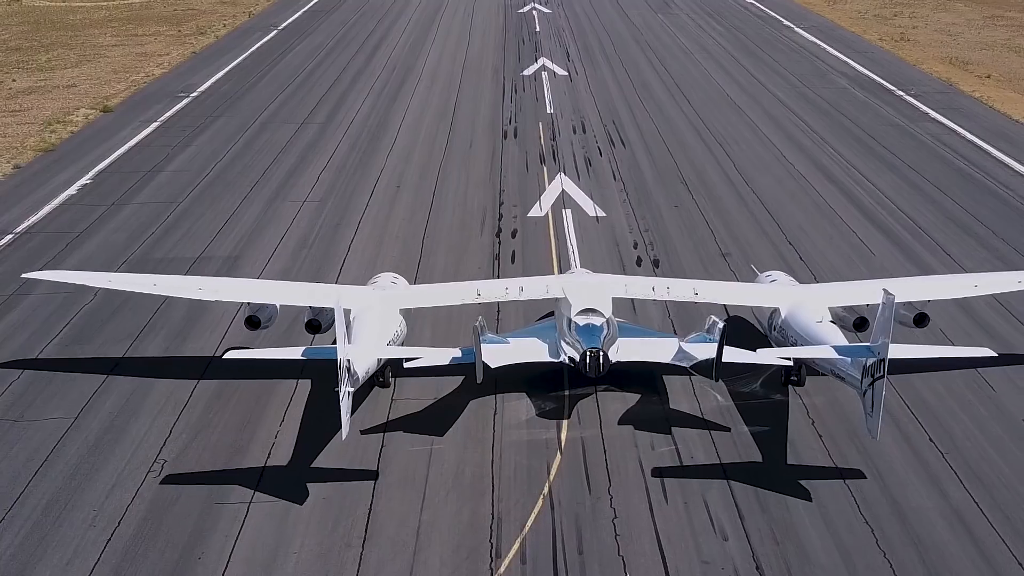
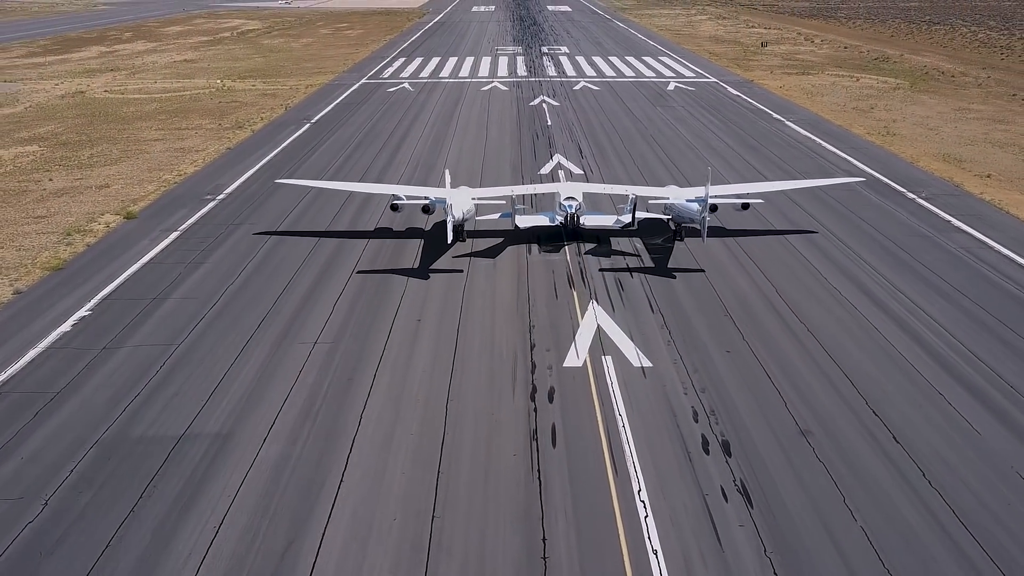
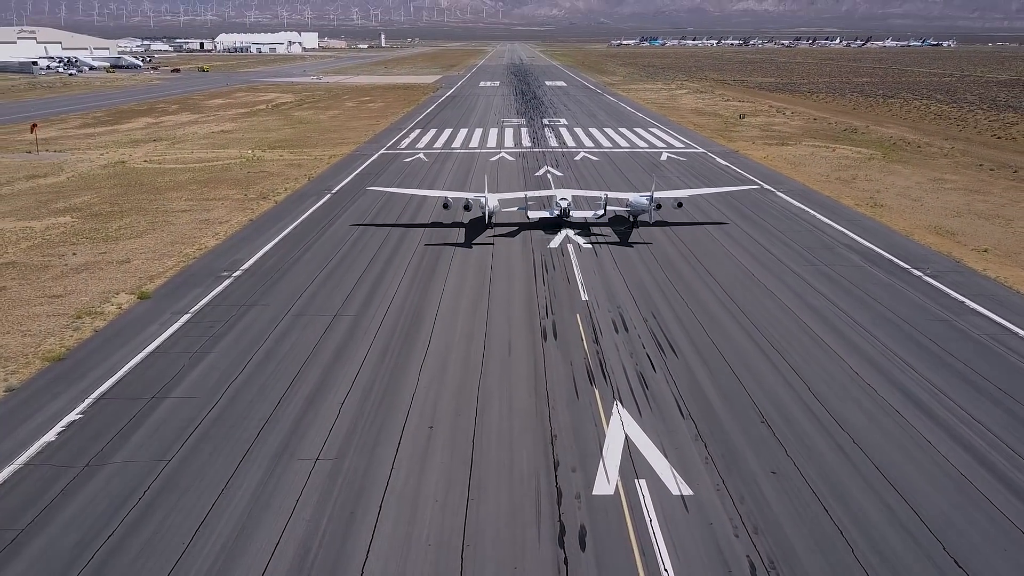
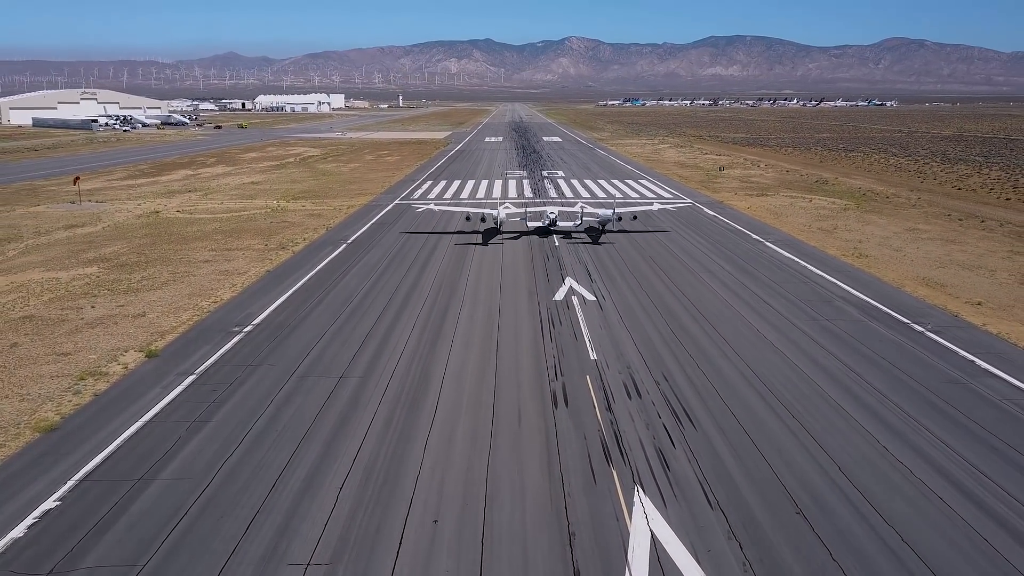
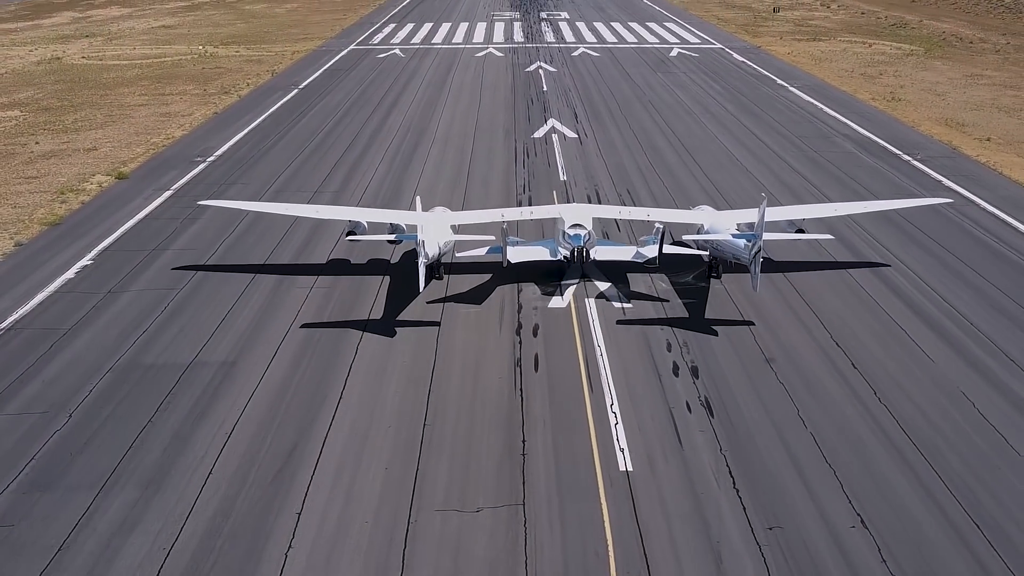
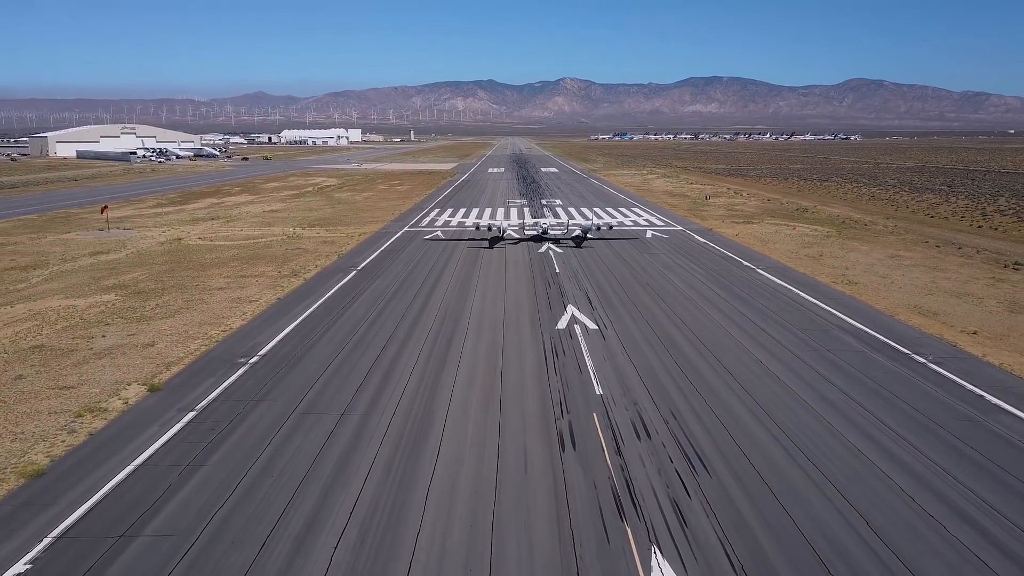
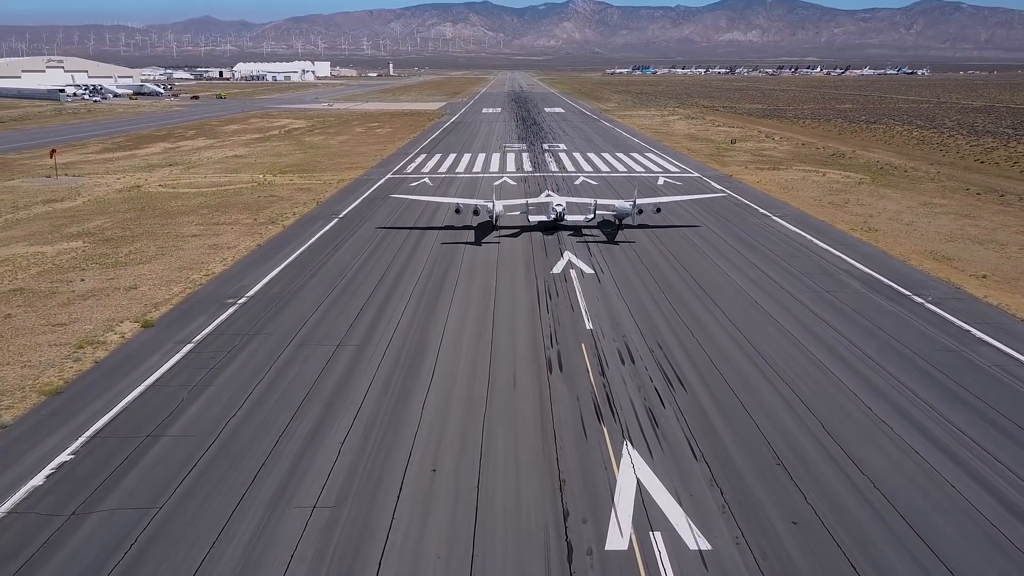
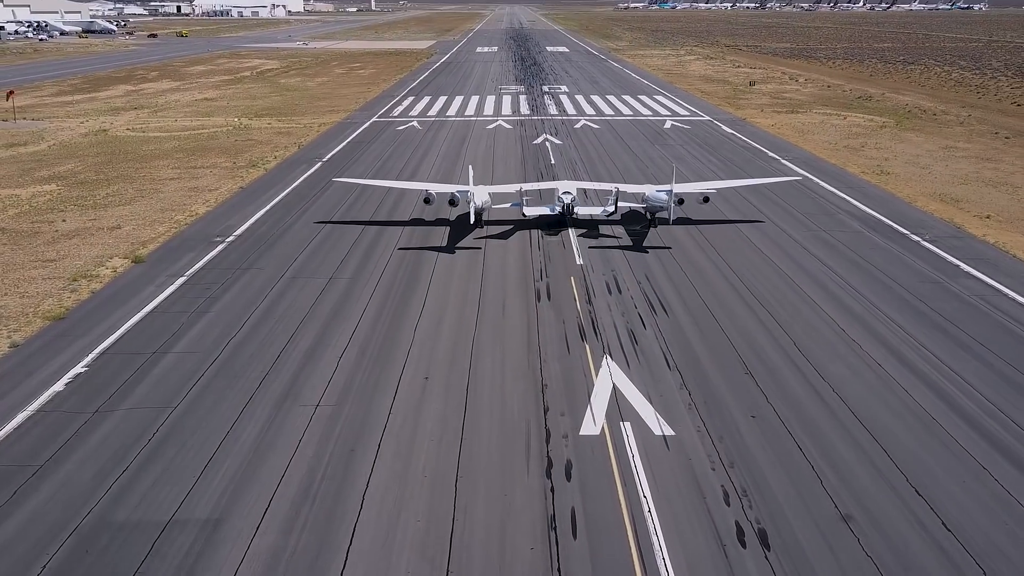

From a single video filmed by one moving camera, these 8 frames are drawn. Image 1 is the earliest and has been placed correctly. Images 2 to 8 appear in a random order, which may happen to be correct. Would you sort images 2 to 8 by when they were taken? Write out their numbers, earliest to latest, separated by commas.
5, 2, 8, 3, 7, 4, 6
